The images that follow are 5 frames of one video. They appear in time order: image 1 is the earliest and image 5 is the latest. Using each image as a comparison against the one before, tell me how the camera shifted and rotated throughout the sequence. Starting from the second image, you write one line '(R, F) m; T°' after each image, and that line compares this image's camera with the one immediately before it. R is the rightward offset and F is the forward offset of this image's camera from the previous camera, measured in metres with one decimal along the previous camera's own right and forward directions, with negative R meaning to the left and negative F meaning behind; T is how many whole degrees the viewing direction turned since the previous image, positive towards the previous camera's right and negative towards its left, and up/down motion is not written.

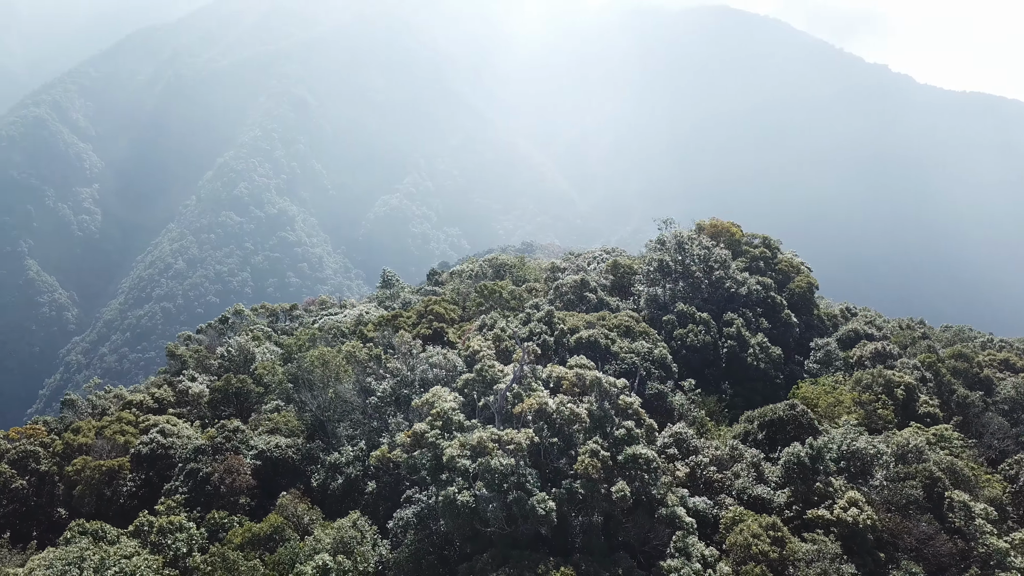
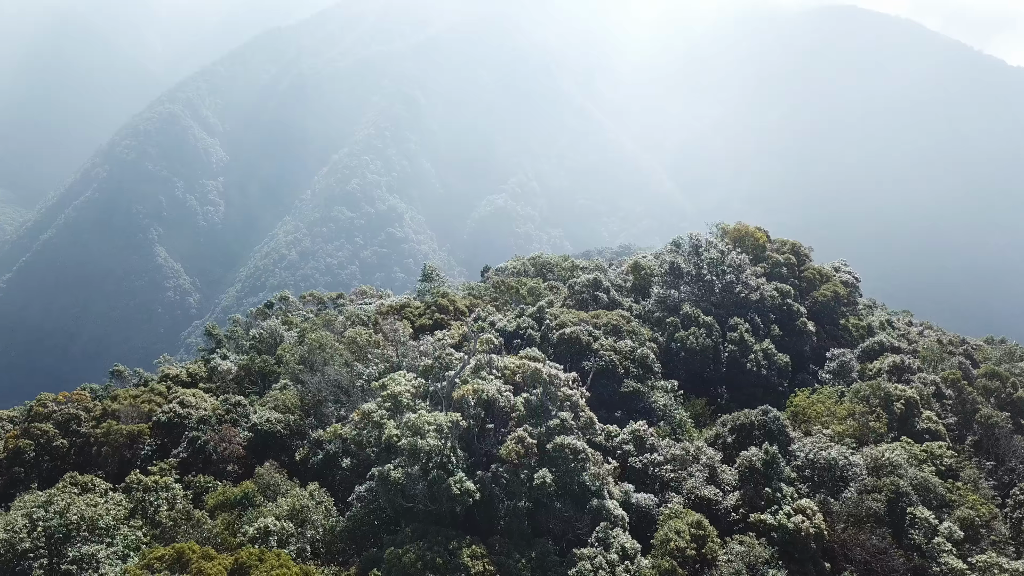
(+4.3, -0.7) m; -7°
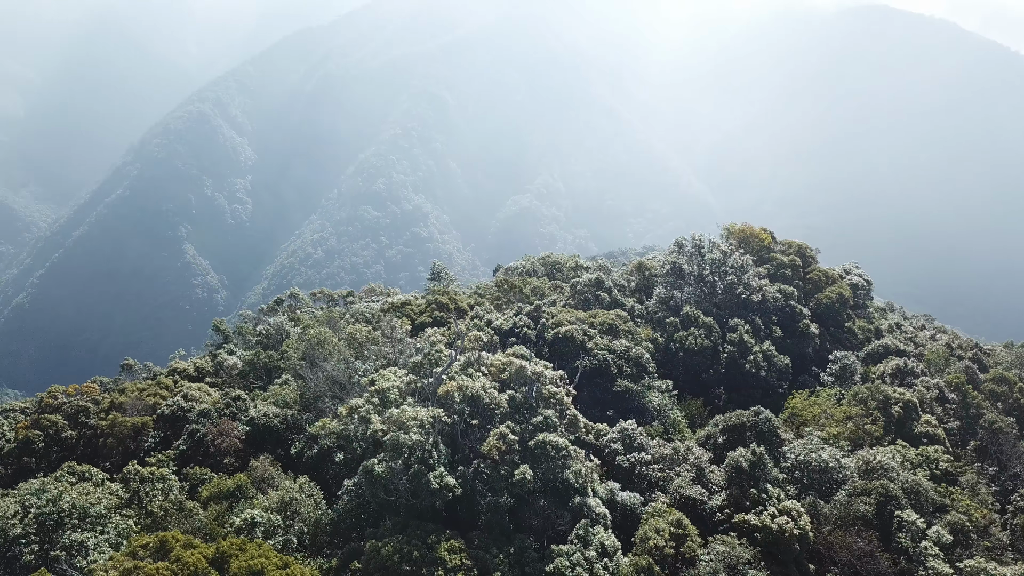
(+1.1, -0.2) m; -2°
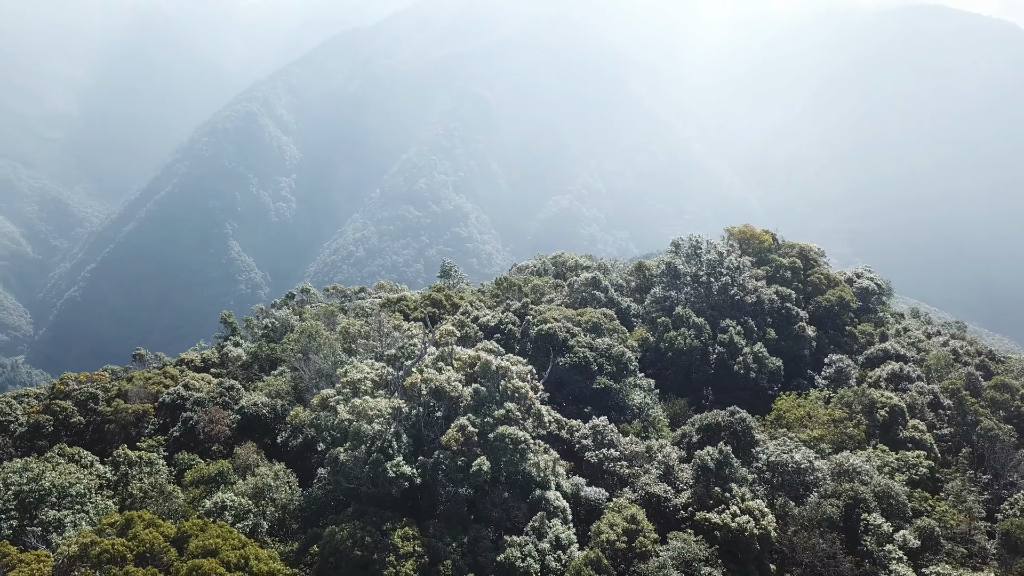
(+2.1, -0.4) m; -3°
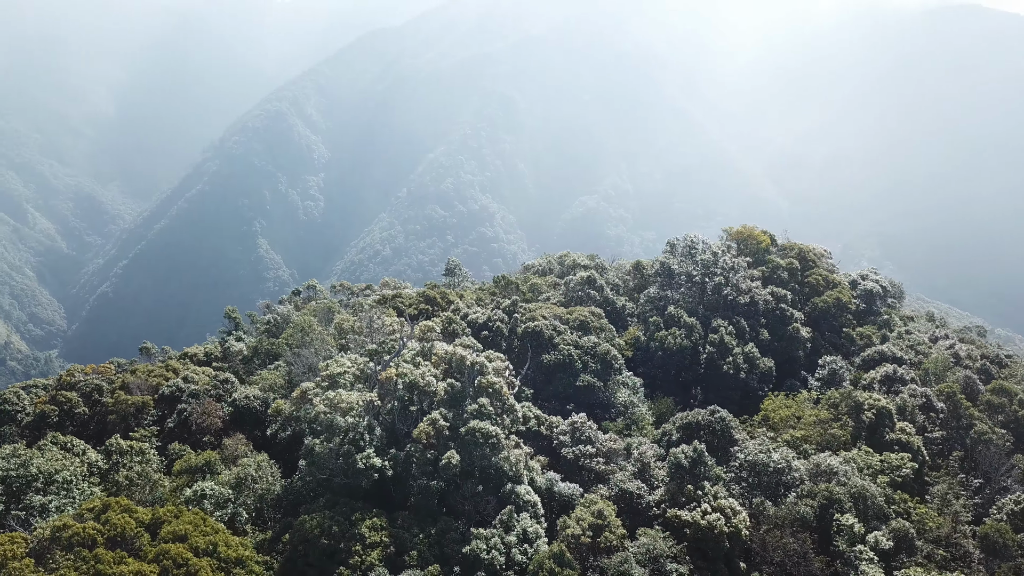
(+1.5, -0.3) m; -2°
